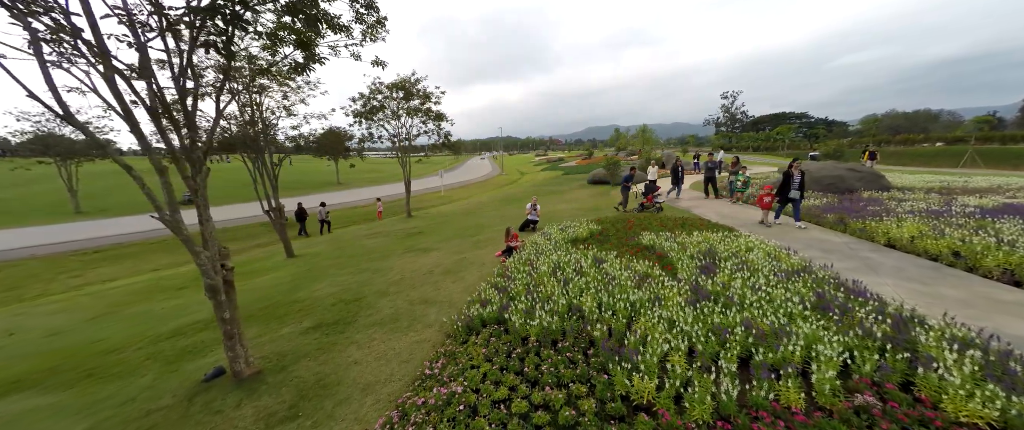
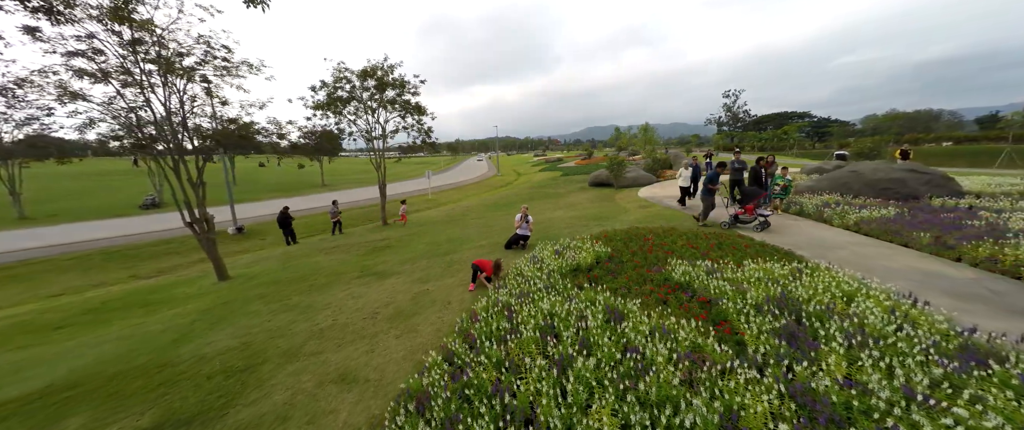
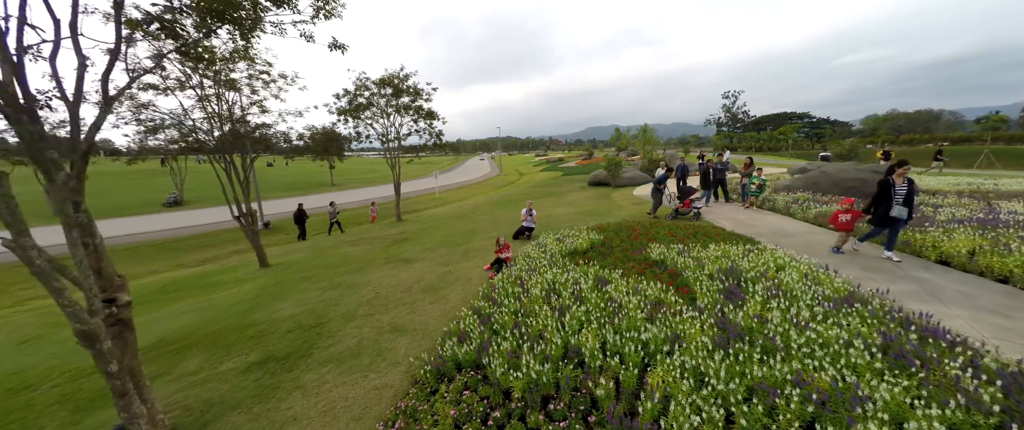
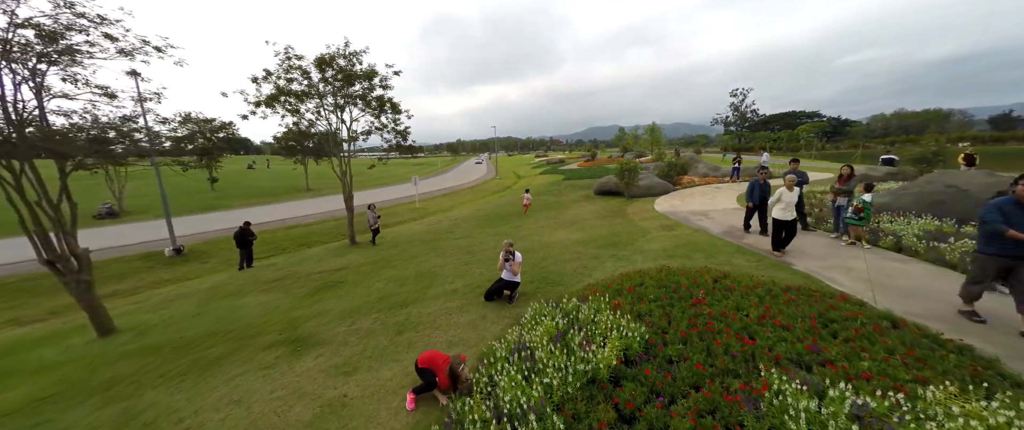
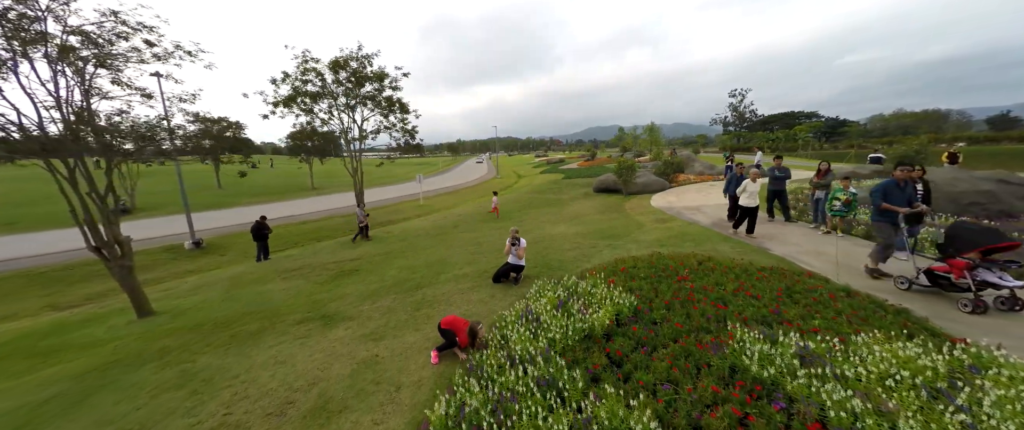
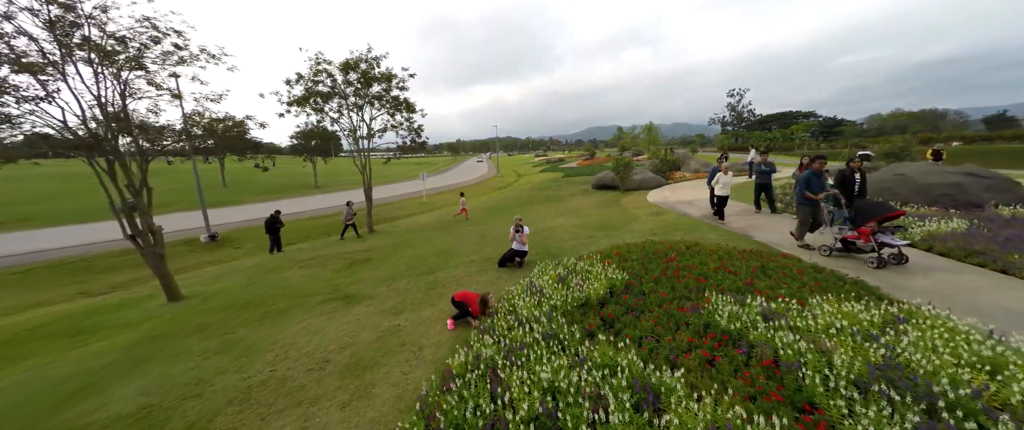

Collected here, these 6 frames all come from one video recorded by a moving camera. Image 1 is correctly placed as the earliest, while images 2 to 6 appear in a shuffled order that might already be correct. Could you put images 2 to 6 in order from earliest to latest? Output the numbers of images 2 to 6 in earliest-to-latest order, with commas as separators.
3, 2, 6, 5, 4
